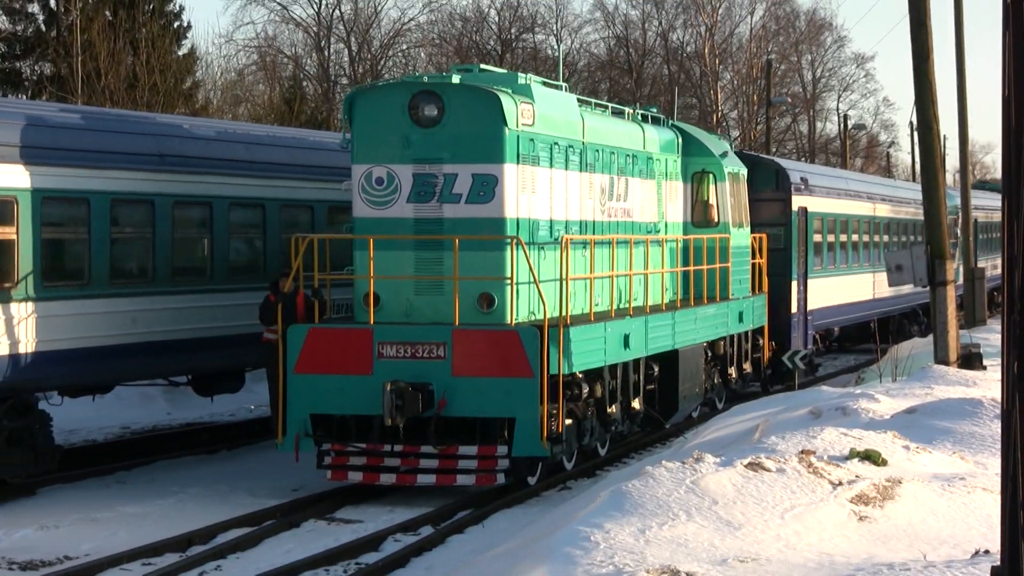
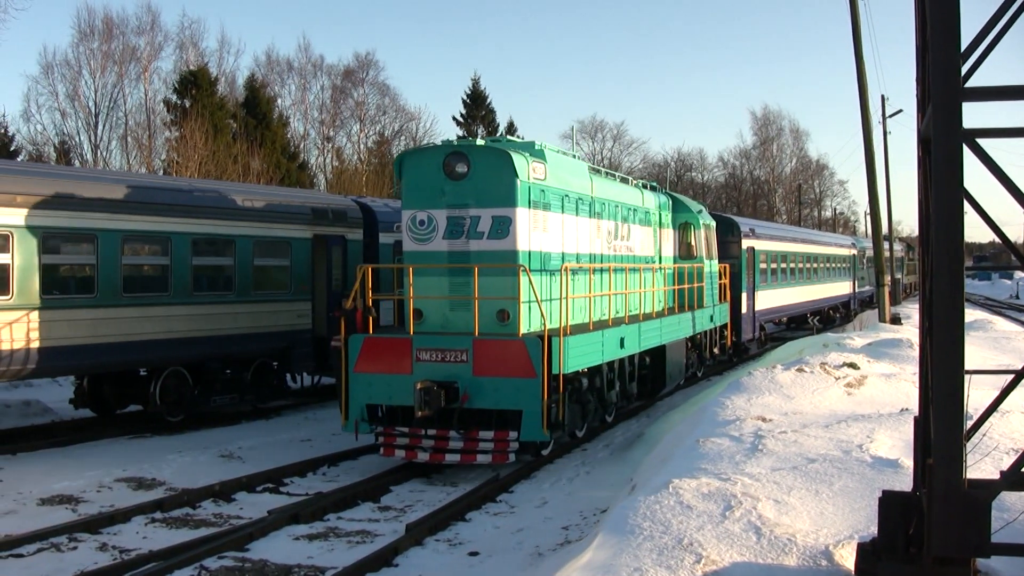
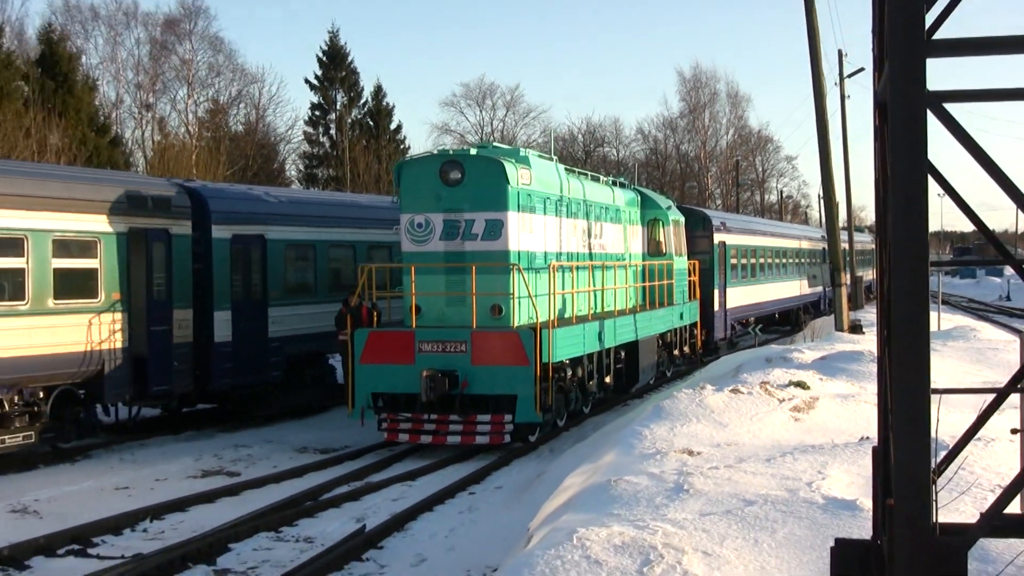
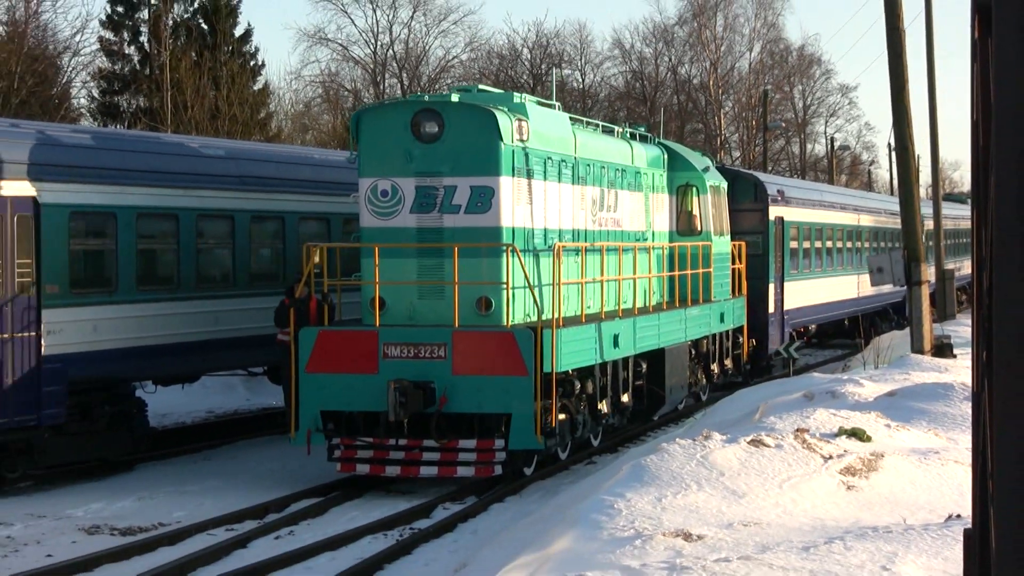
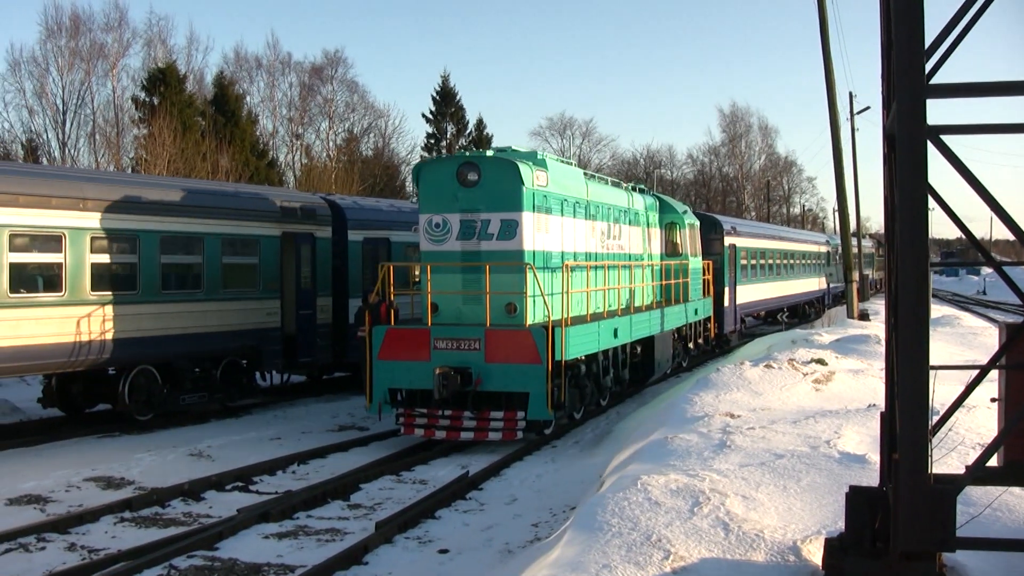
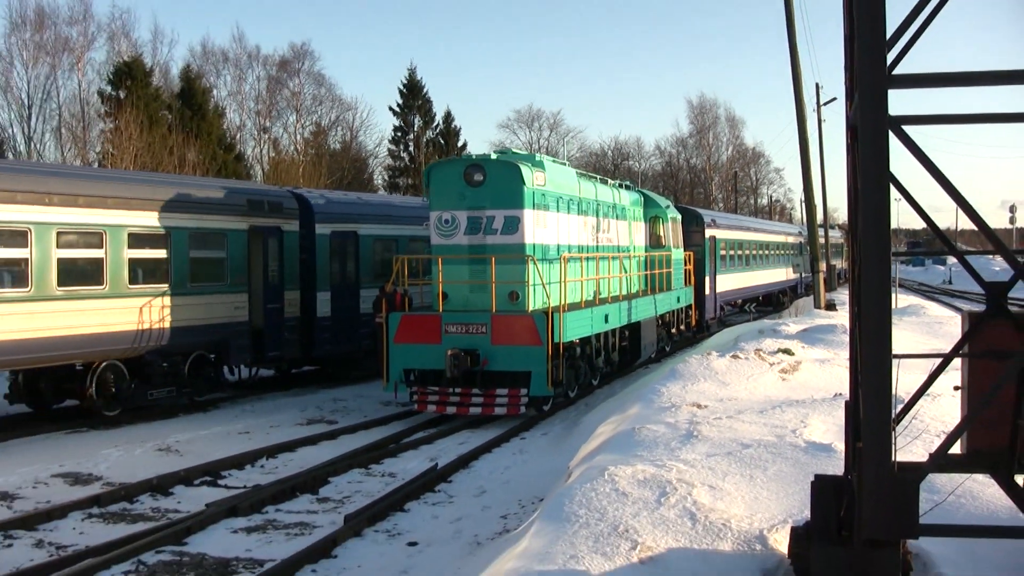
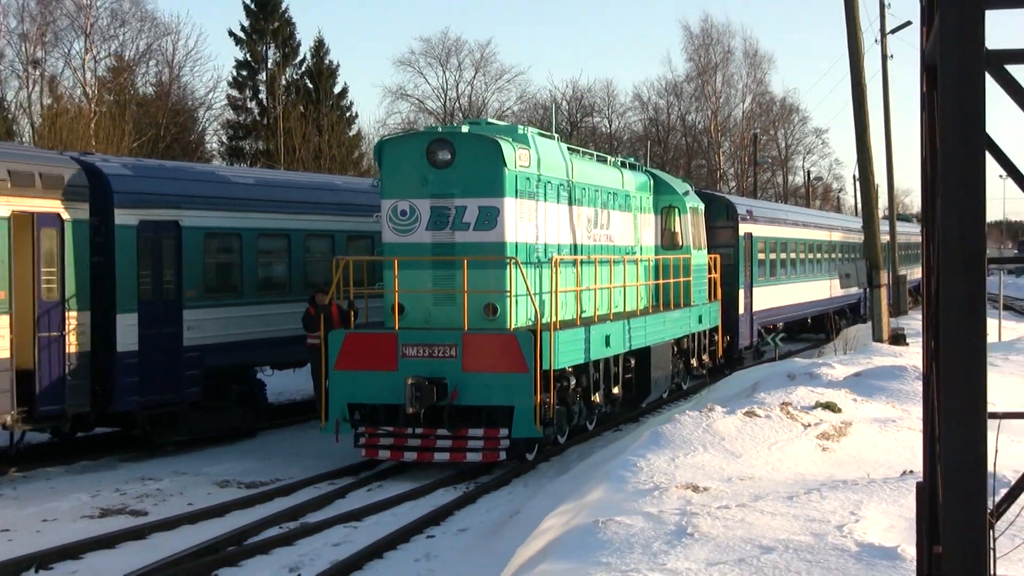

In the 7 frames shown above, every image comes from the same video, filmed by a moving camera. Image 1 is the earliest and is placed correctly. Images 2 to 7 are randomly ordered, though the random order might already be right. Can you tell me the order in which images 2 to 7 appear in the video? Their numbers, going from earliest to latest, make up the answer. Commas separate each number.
4, 7, 3, 6, 5, 2
